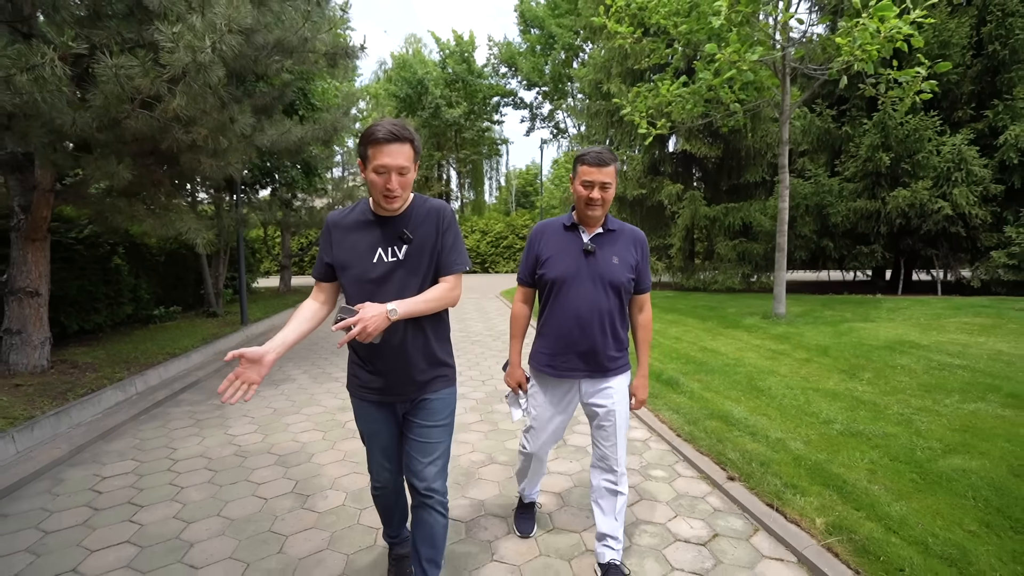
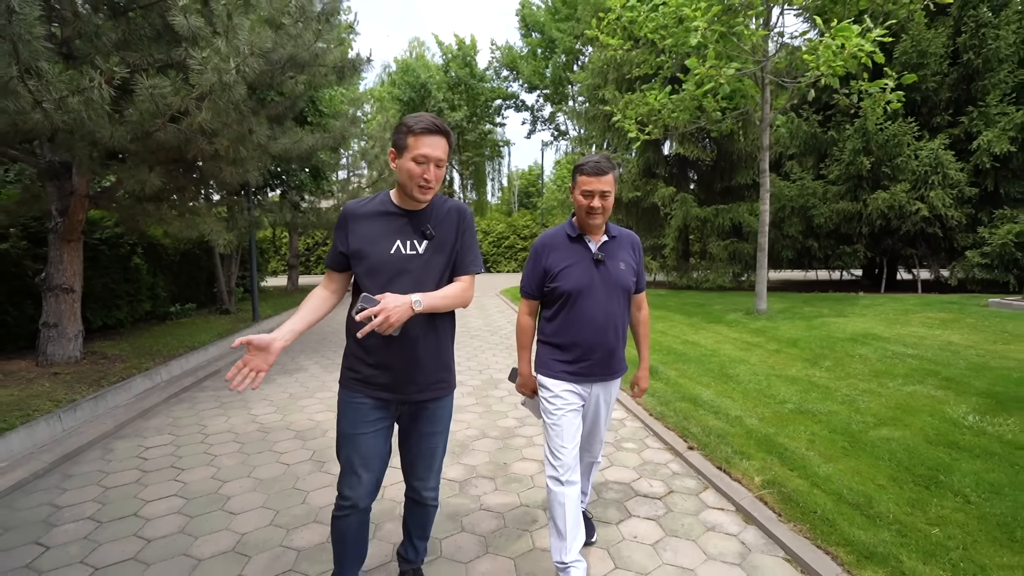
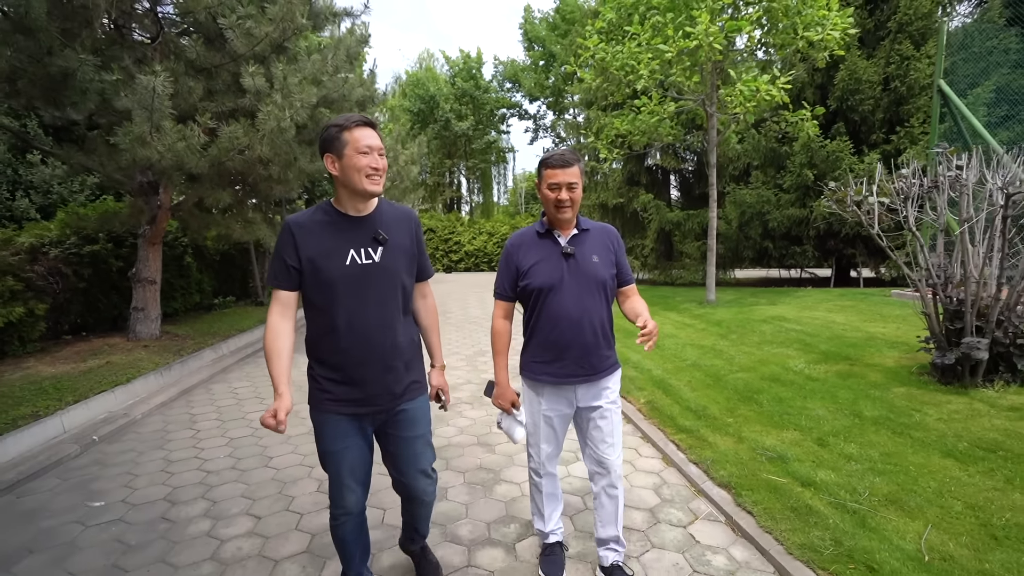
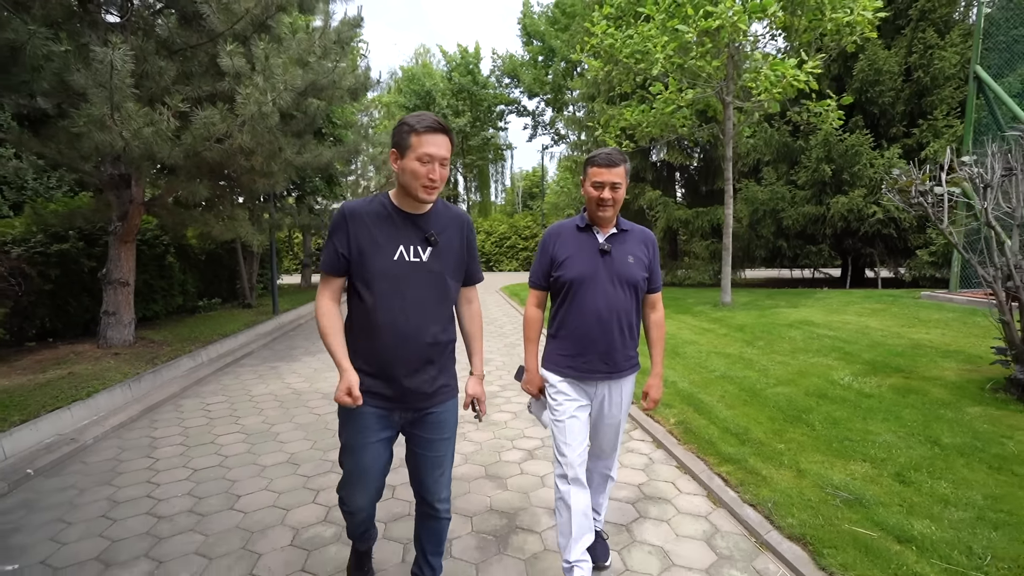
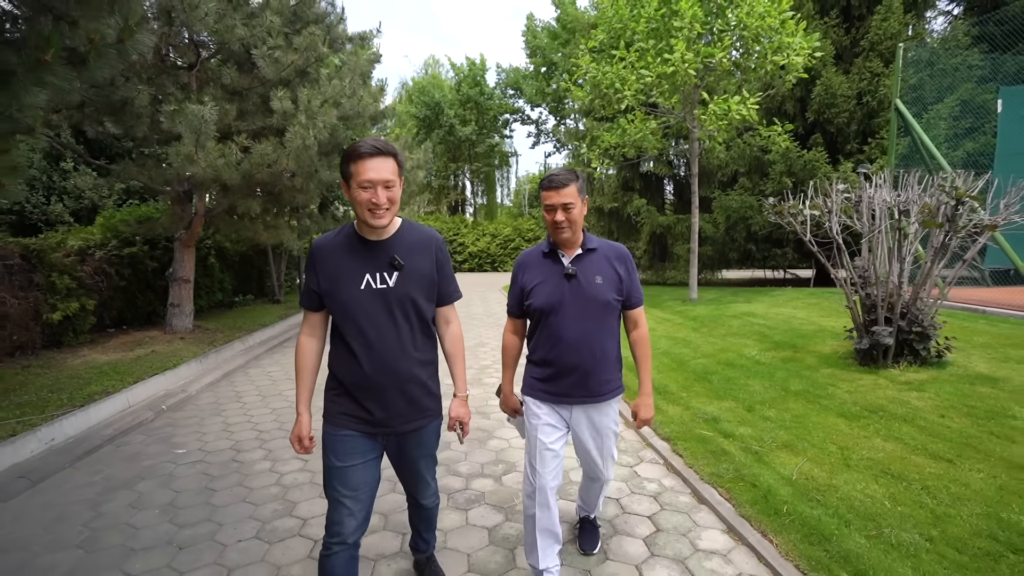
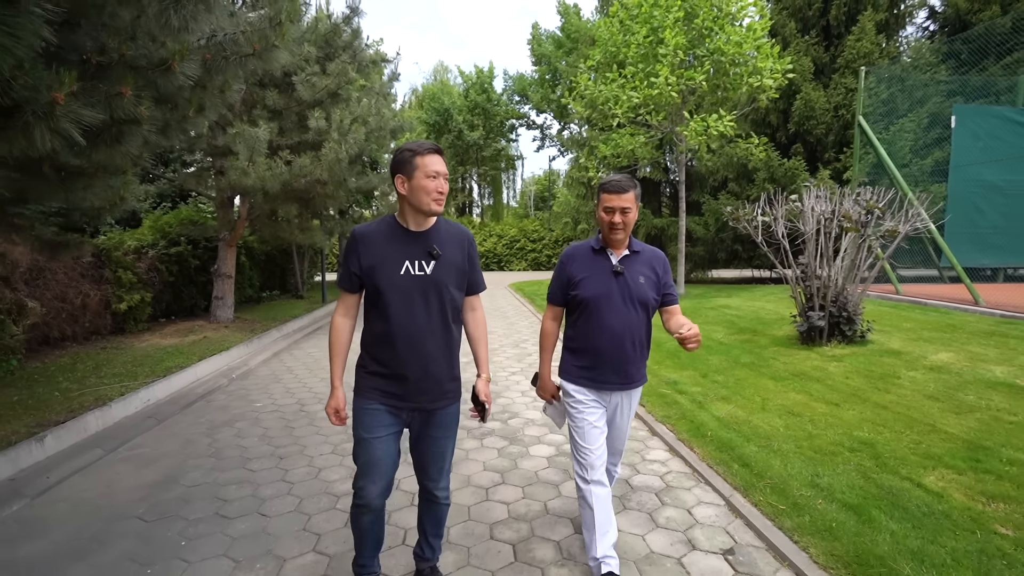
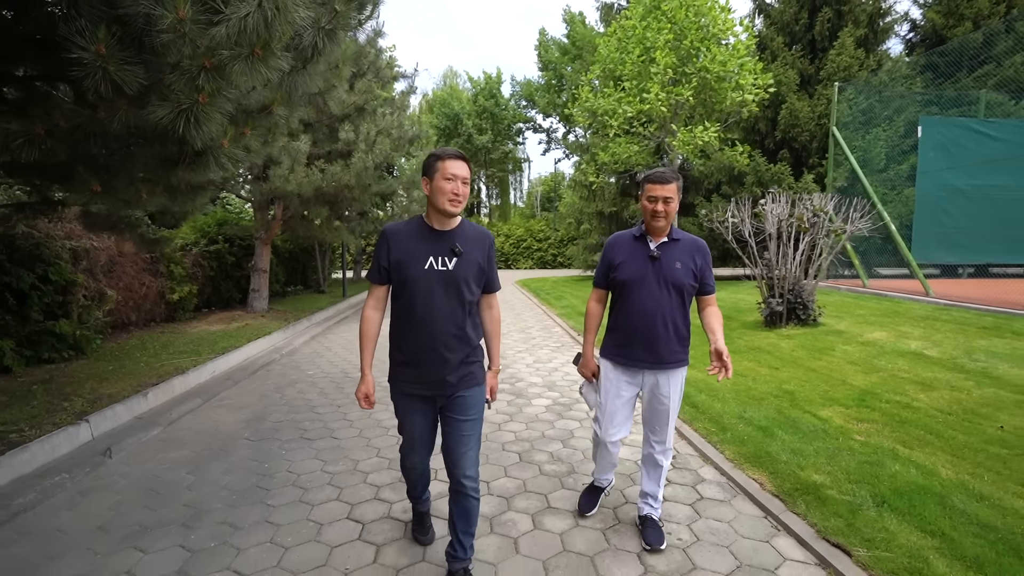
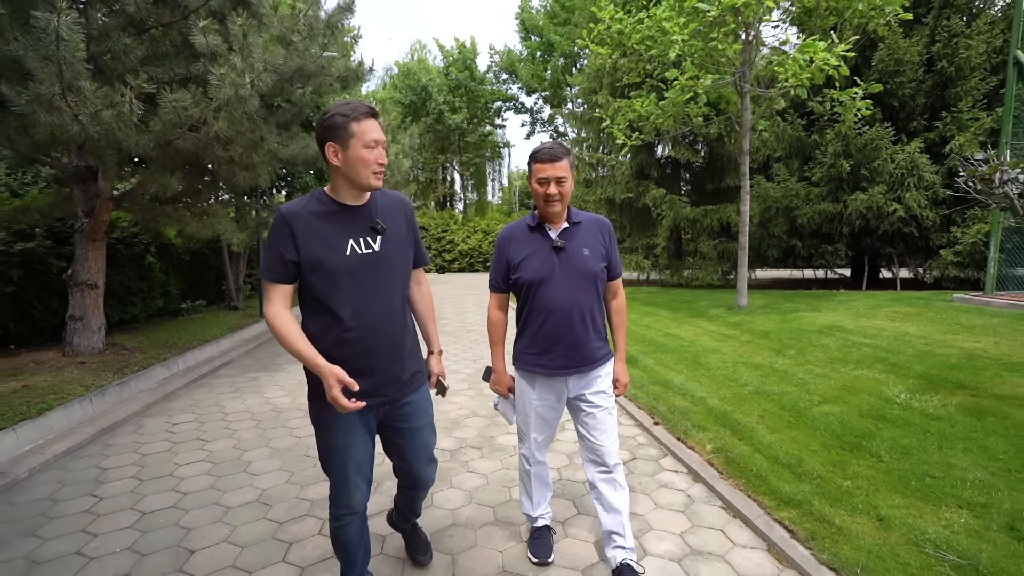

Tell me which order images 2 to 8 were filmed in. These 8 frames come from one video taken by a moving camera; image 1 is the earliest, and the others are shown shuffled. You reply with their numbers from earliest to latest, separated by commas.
2, 8, 4, 3, 5, 6, 7
